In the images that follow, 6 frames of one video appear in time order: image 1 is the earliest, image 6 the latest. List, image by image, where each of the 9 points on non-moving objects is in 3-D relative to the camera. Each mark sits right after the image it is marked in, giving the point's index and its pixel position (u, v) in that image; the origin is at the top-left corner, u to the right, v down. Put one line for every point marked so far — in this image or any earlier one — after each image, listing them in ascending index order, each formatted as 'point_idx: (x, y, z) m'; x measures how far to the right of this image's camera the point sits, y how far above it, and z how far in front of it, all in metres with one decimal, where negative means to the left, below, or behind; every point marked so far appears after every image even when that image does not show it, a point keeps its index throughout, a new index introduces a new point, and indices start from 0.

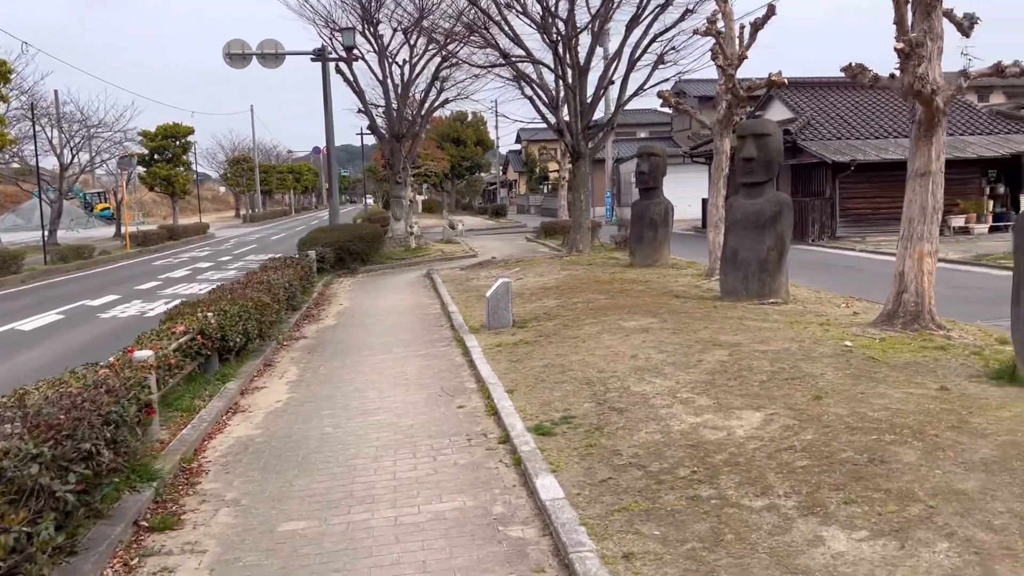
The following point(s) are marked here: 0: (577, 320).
0: (+0.7, -0.4, +9.1) m
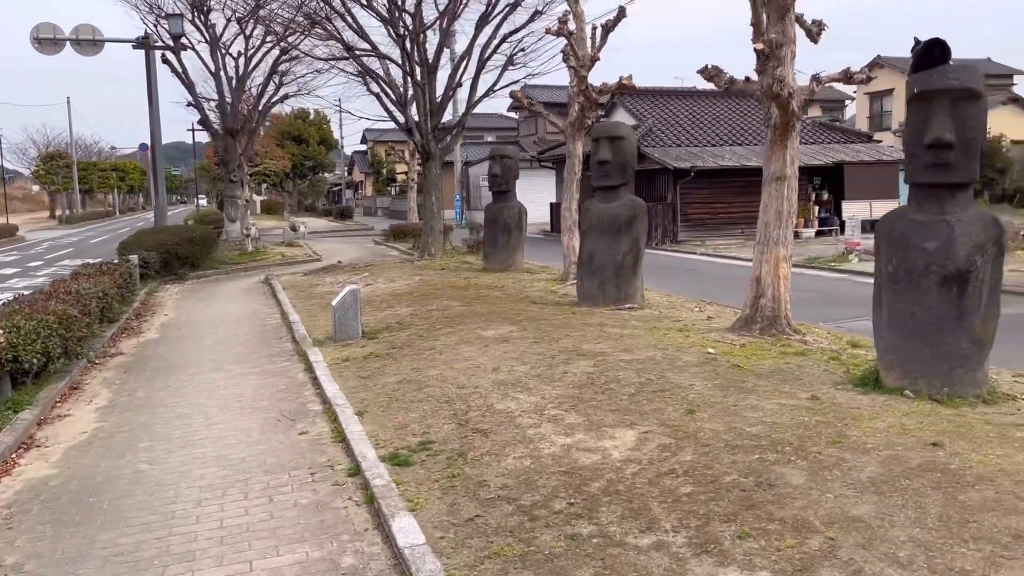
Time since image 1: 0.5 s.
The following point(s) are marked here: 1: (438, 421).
0: (-0.9, -0.4, +8.6) m
1: (-0.5, -0.9, +5.5) m
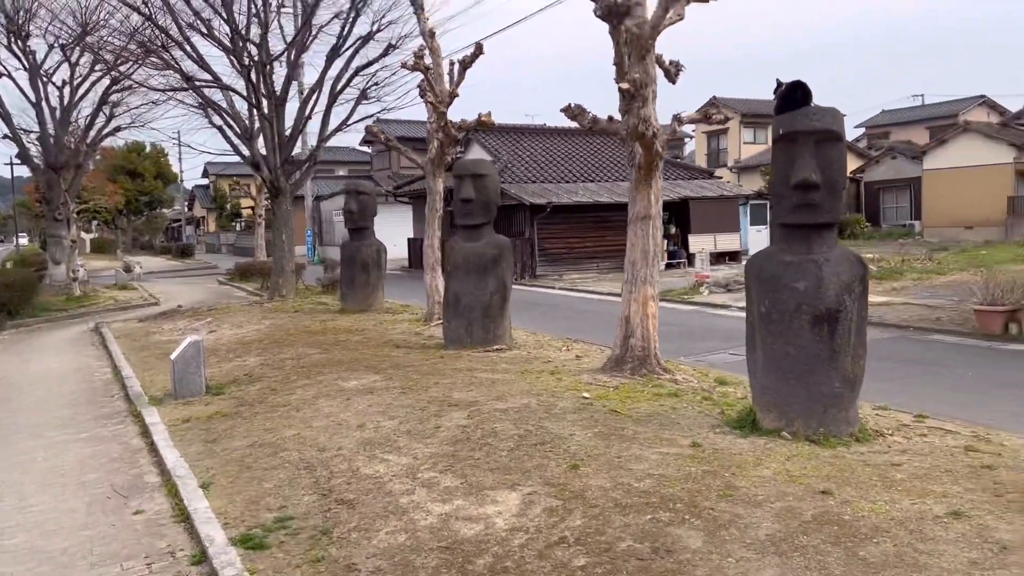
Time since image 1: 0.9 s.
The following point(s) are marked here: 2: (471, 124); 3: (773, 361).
0: (-2.2, -0.9, +7.9) m
1: (-1.3, -1.2, +4.9) m
2: (-0.6, +2.3, +11.6) m
3: (+1.6, -0.4, +5.0) m
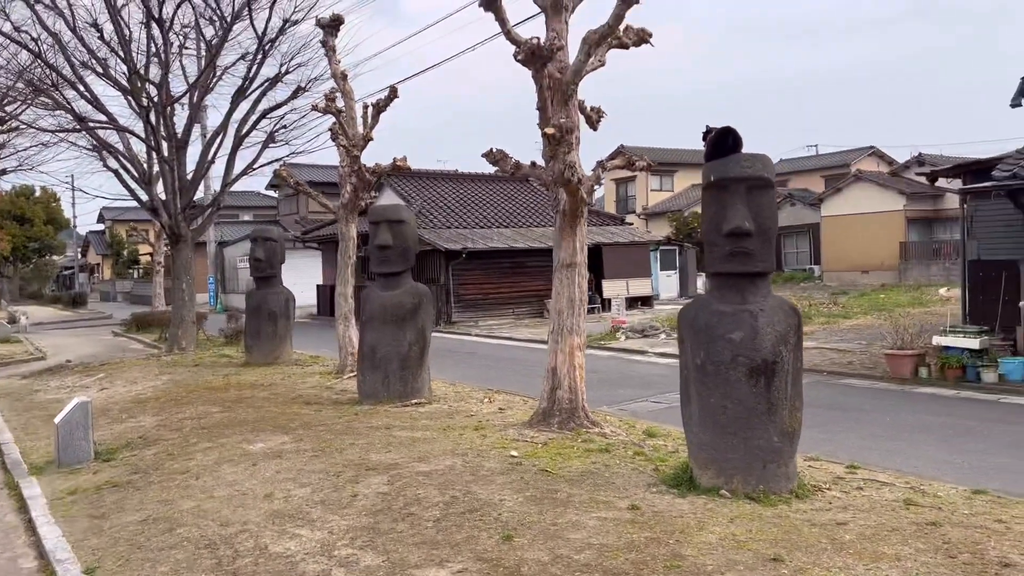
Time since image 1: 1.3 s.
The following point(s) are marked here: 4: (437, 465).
0: (-2.9, -1.4, +7.2) m
1: (-1.7, -1.6, +4.4) m
2: (-1.8, +1.7, +11.3) m
3: (+1.2, -0.8, +4.8) m
4: (-0.5, -1.2, +5.7) m
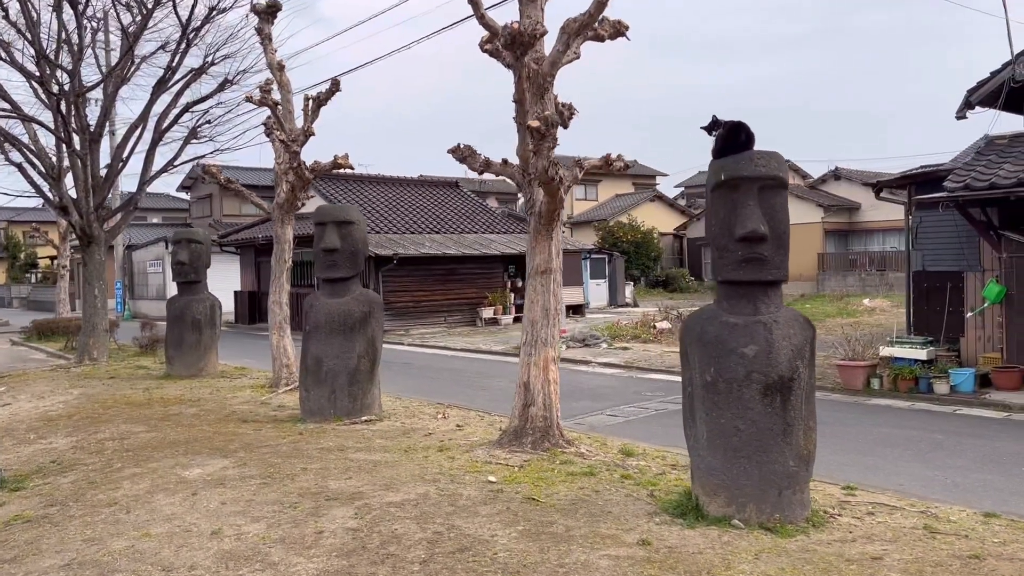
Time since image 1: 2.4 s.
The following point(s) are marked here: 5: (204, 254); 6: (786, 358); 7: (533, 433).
0: (-3.2, -1.5, +6.4) m
1: (-1.7, -1.6, +3.7) m
2: (-2.4, +1.6, +10.6) m
3: (+1.1, -0.8, +4.4) m
4: (-0.7, -1.3, +5.1) m
5: (-4.7, +0.5, +12.3) m
6: (+1.5, -0.4, +4.3) m
7: (+0.2, -1.1, +6.2) m
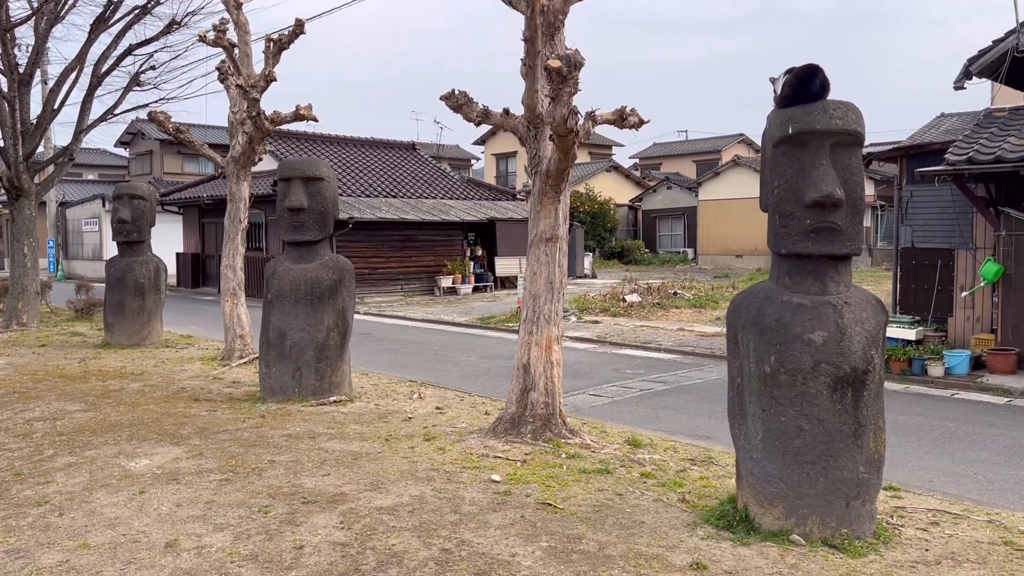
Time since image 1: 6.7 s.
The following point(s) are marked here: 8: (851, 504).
0: (-3.2, -1.2, +5.5) m
1: (-1.6, -1.4, +2.9) m
2: (-2.7, +2.0, +9.6) m
3: (+1.2, -0.7, +3.7) m
4: (-0.6, -1.1, +4.4) m
5: (-5.0, +1.0, +11.2) m
6: (+1.6, -0.3, +3.7) m
7: (+0.1, -0.9, +5.5) m
8: (+1.5, -1.0, +3.7) m
